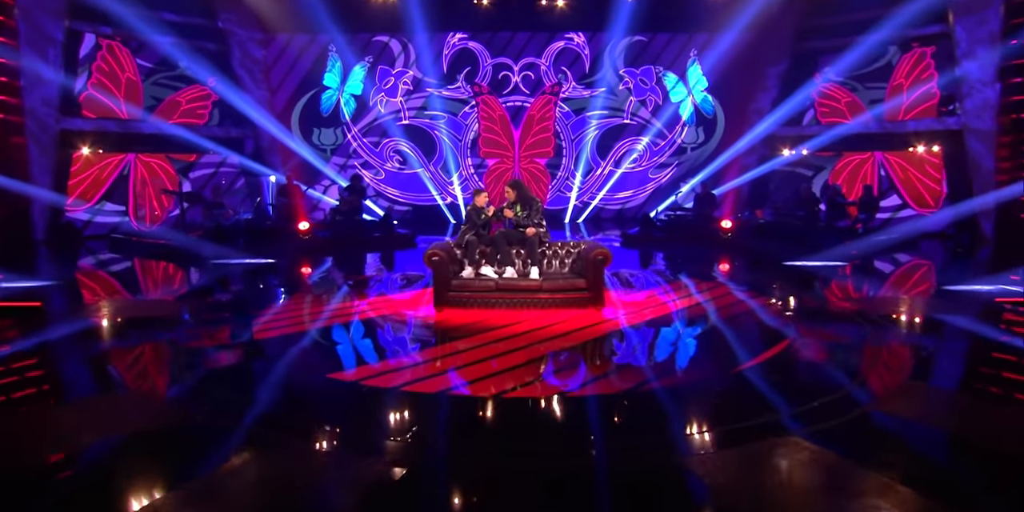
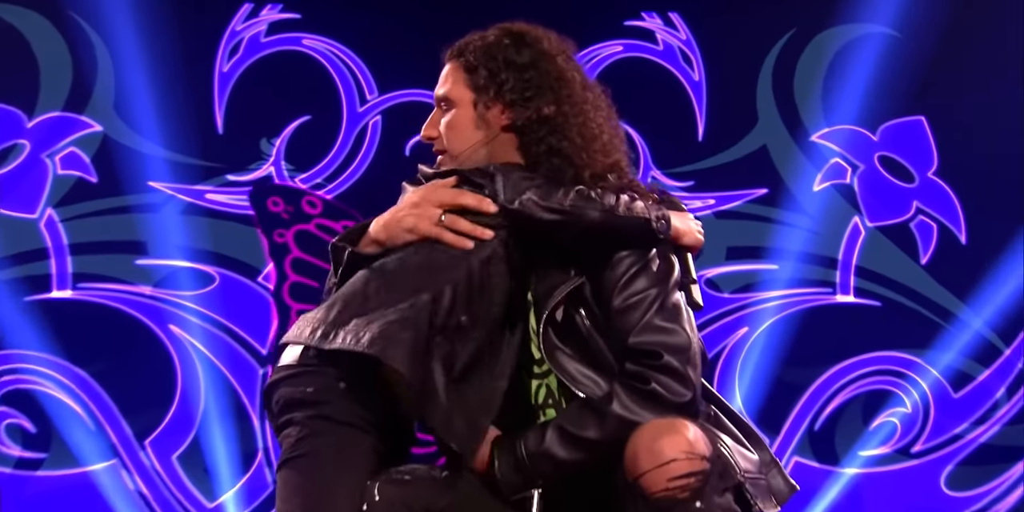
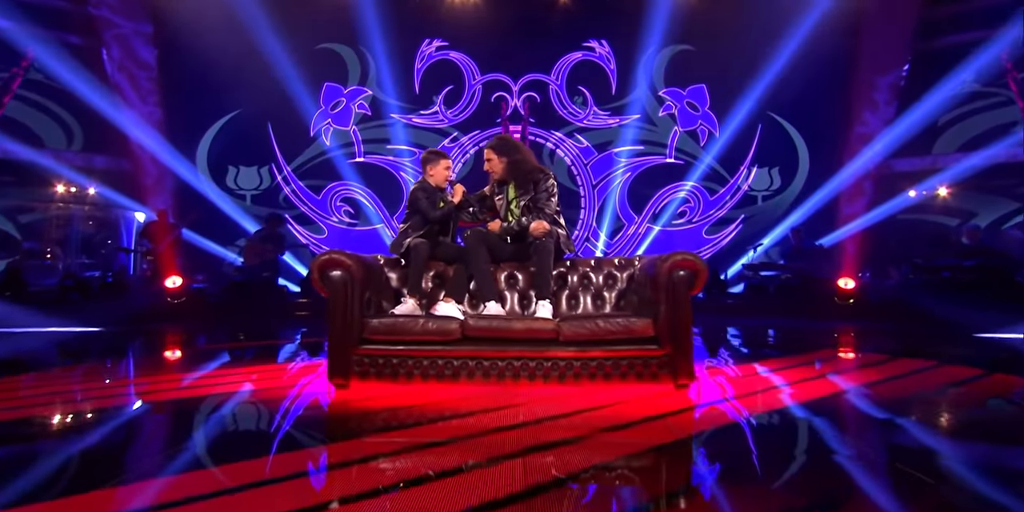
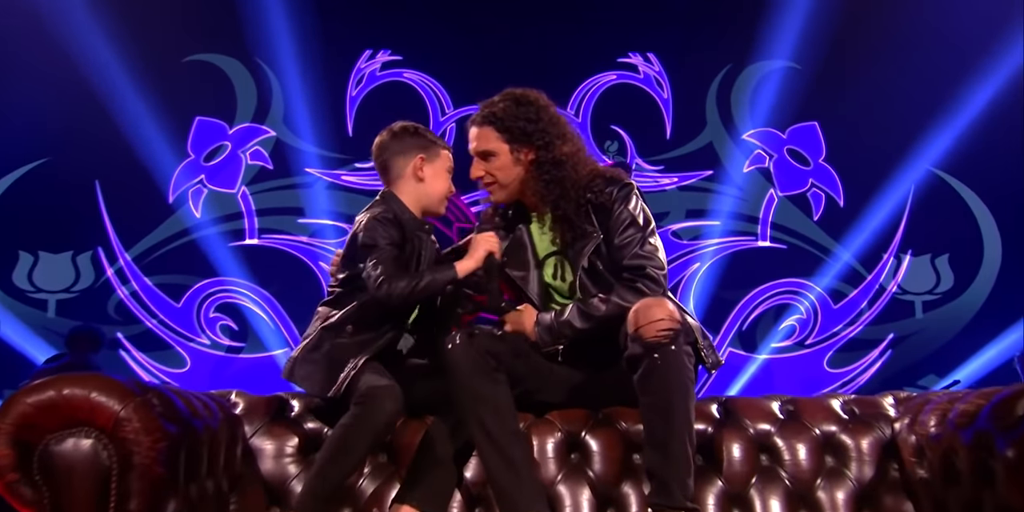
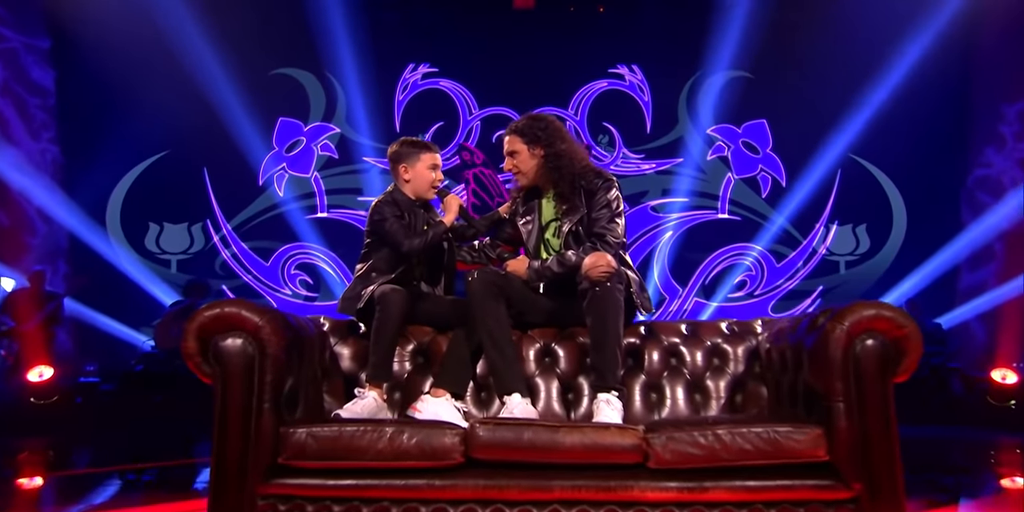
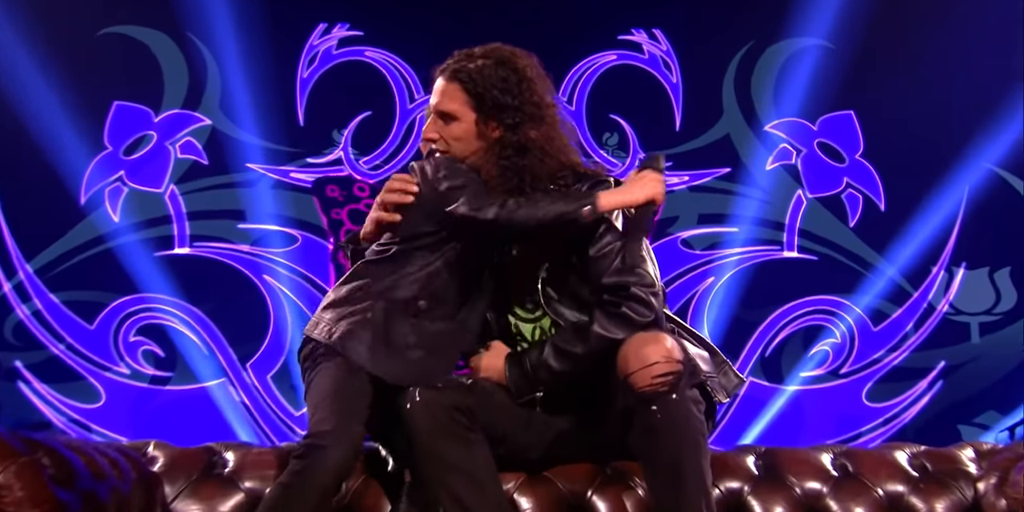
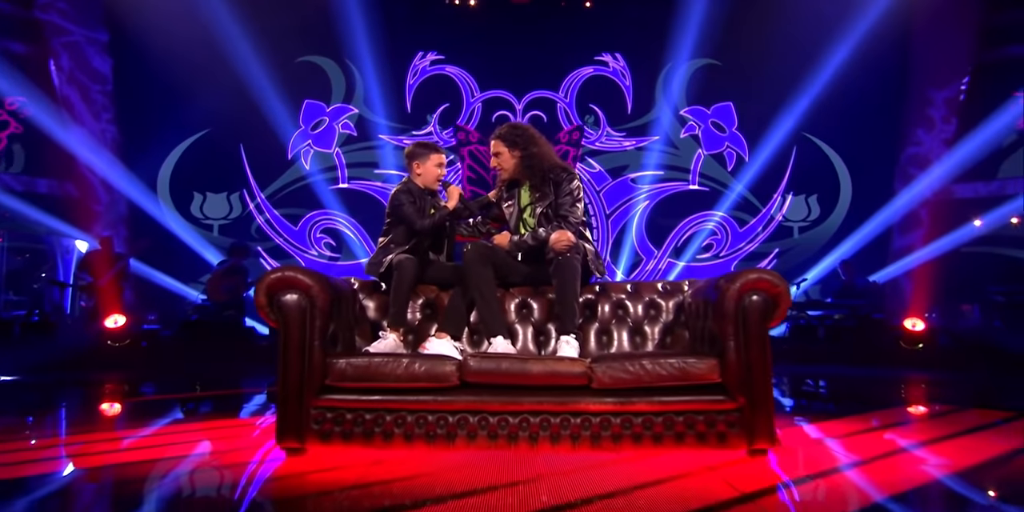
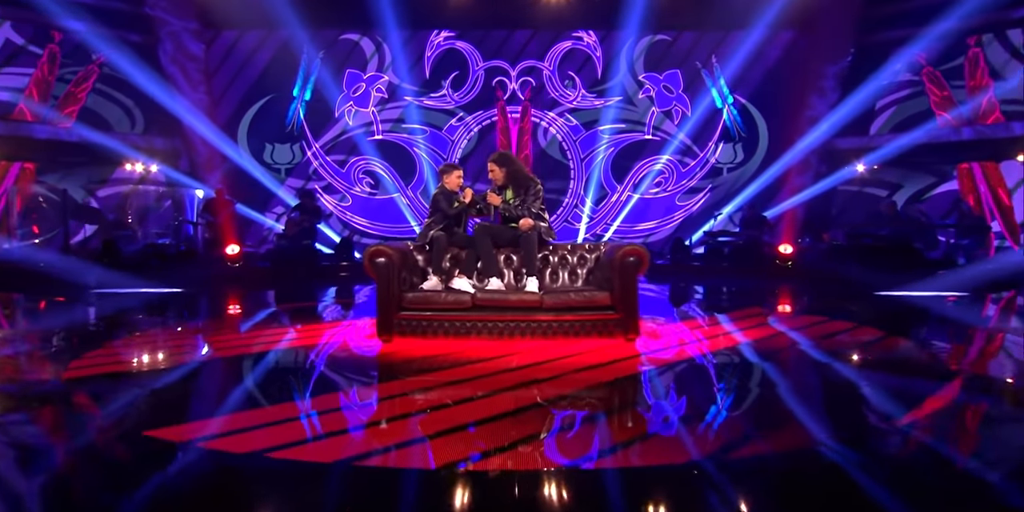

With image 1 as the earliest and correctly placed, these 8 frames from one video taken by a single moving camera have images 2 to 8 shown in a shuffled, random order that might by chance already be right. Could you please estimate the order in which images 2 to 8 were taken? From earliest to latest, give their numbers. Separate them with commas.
8, 3, 7, 5, 4, 6, 2
